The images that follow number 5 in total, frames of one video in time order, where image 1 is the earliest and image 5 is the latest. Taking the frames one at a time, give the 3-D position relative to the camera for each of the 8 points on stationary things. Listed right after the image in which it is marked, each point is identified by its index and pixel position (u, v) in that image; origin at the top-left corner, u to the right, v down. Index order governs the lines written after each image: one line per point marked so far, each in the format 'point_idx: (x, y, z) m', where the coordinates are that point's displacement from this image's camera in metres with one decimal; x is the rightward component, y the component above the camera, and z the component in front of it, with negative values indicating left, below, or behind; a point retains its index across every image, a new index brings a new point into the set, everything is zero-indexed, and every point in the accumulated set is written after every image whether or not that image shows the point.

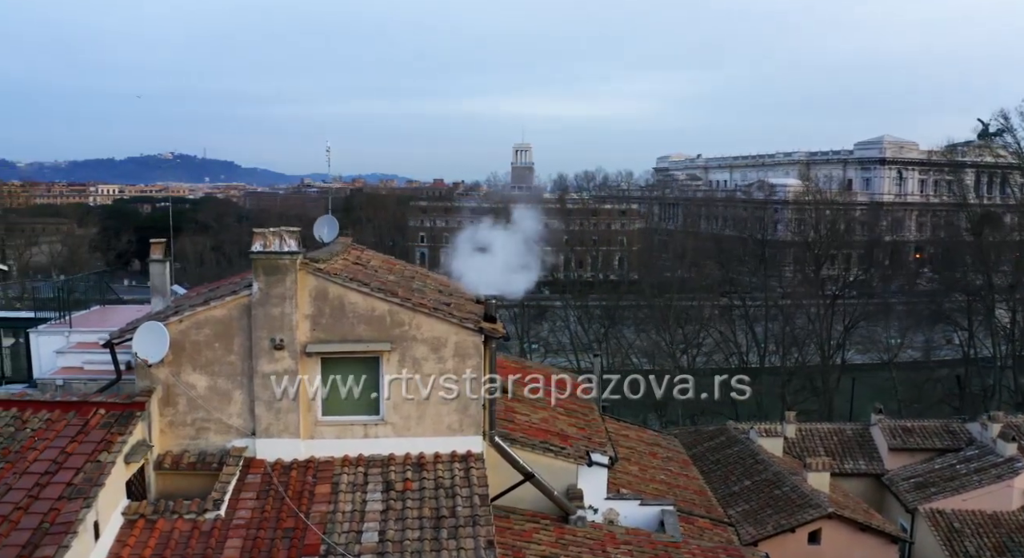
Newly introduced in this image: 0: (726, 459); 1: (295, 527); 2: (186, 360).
0: (+4.9, -4.1, +18.0) m
1: (-1.6, -1.8, +5.9) m
2: (-2.8, -0.7, +6.7) m
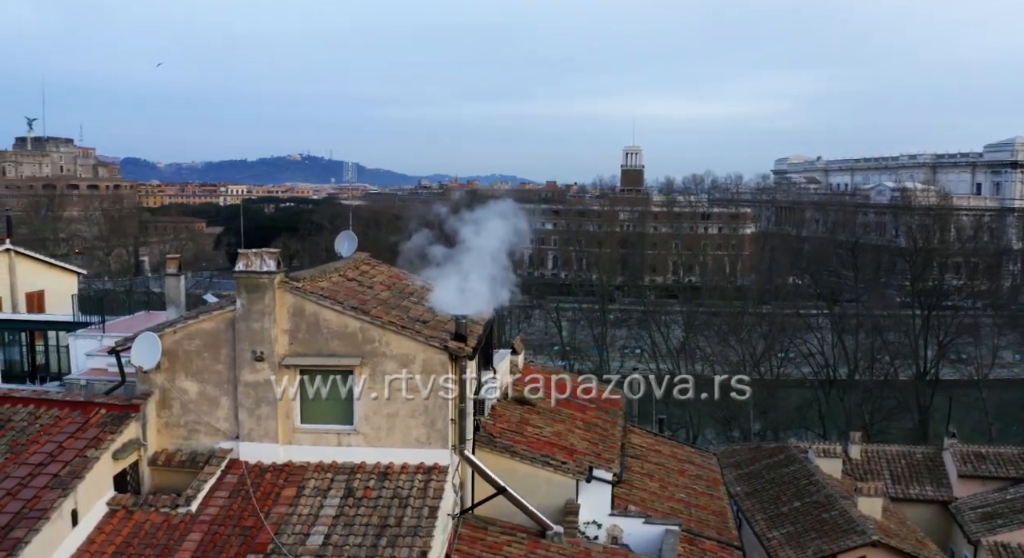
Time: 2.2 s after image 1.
0: (+5.9, -4.4, +17.6) m
1: (-2.1, -2.0, +6.5) m
2: (-3.1, -0.8, +7.4) m
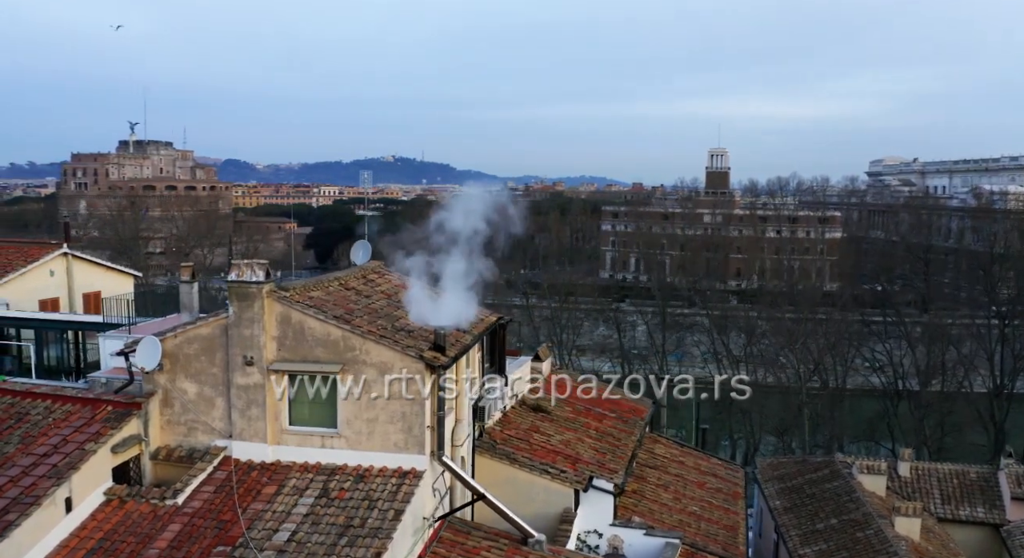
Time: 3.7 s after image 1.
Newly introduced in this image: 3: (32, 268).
0: (+6.6, -4.6, +17.1) m
1: (-2.5, -2.1, +6.9) m
2: (-3.3, -0.9, +8.0) m
3: (-7.8, +0.2, +12.9) m
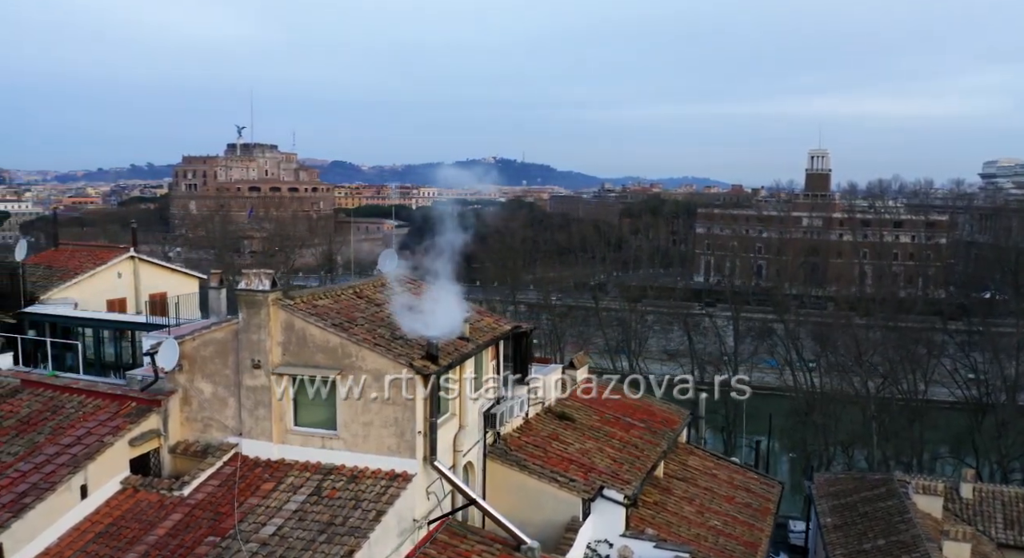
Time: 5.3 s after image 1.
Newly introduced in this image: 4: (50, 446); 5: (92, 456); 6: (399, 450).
0: (+7.5, -4.9, +16.5) m
1: (-2.7, -2.2, +7.4) m
2: (-3.4, -1.0, +8.6) m
3: (-7.3, +0.2, +14.0) m
4: (-4.5, -1.6, +7.7) m
5: (-4.0, -1.7, +7.5) m
6: (-1.2, -1.7, +8.0) m
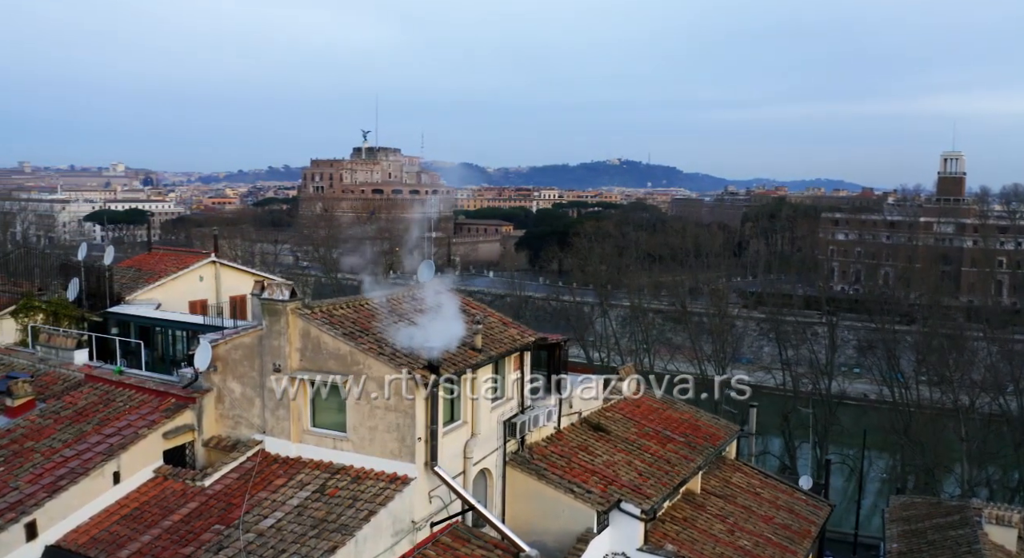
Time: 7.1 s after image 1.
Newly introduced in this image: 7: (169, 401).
0: (+8.5, -5.2, +15.7) m
1: (-2.8, -2.3, +8.1) m
2: (-3.3, -1.1, +9.4) m
3: (-6.4, +0.1, +15.3) m
4: (-4.6, -1.7, +8.7) m
5: (-4.1, -1.8, +8.4) m
6: (-1.2, -1.9, +8.5) m
7: (-4.0, -1.4, +9.3) m
